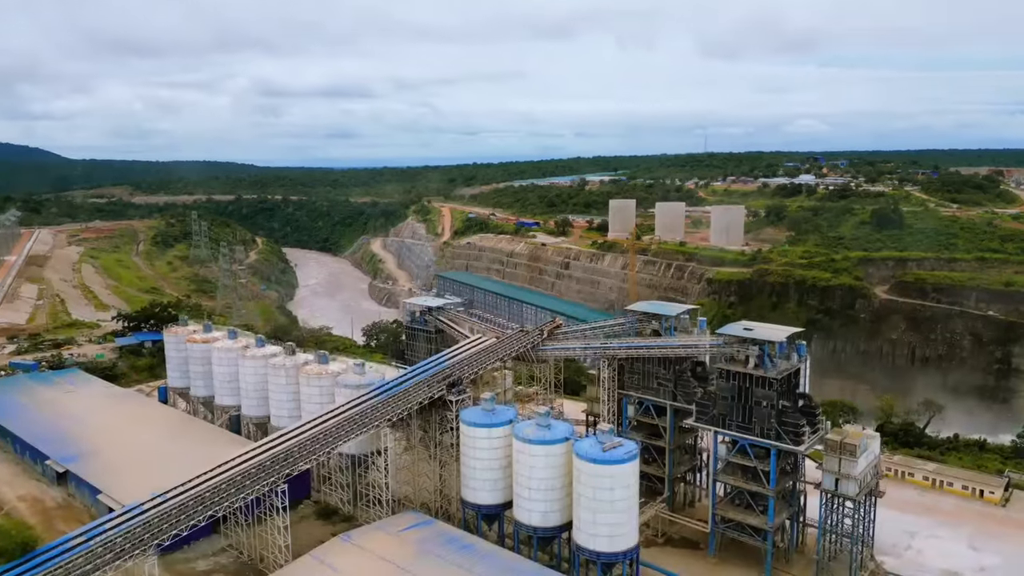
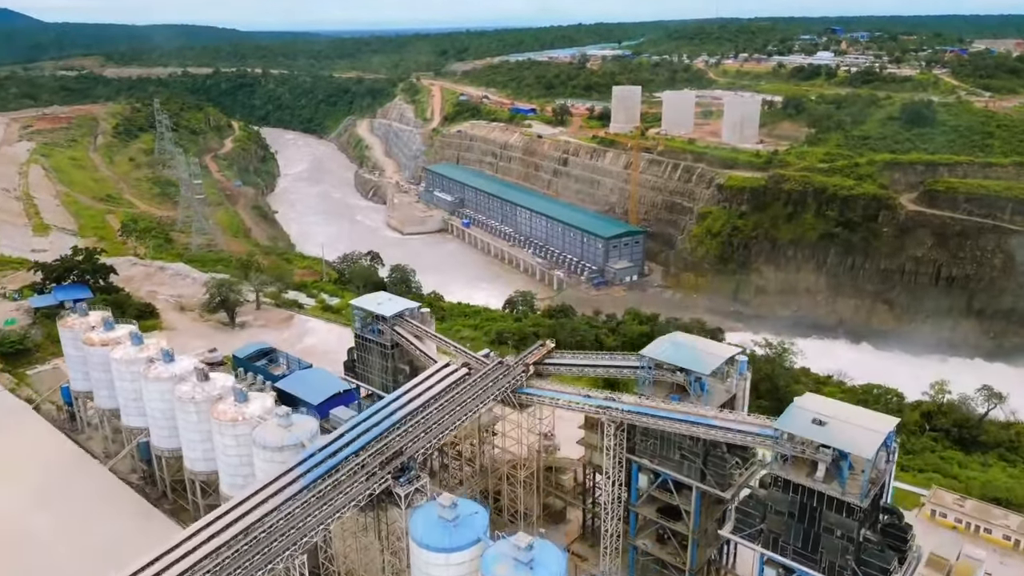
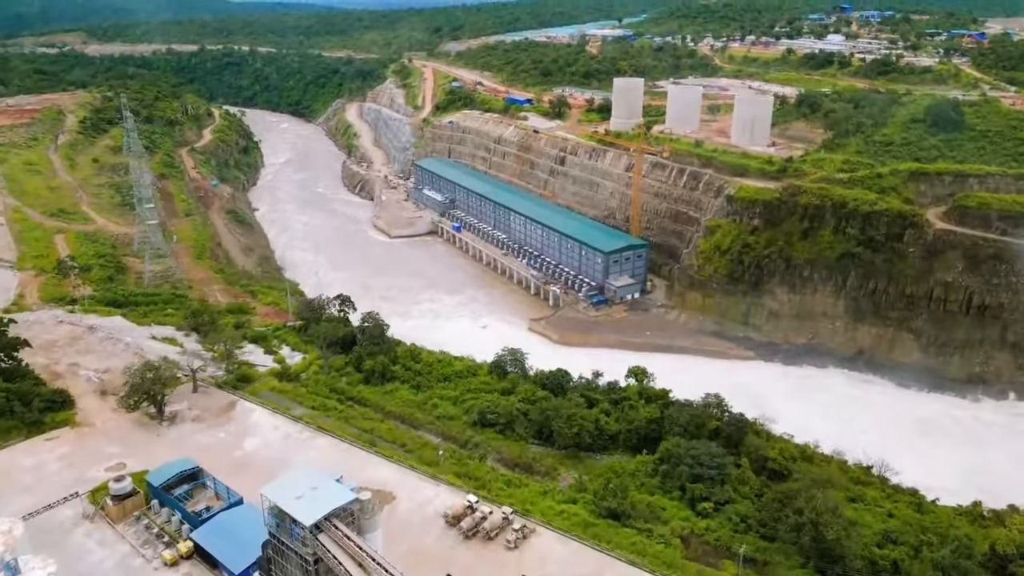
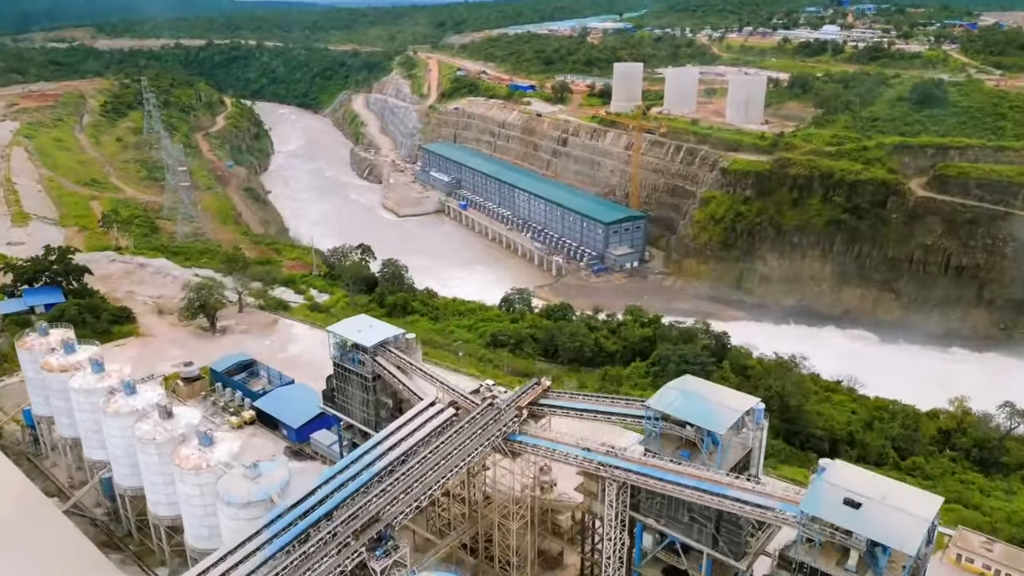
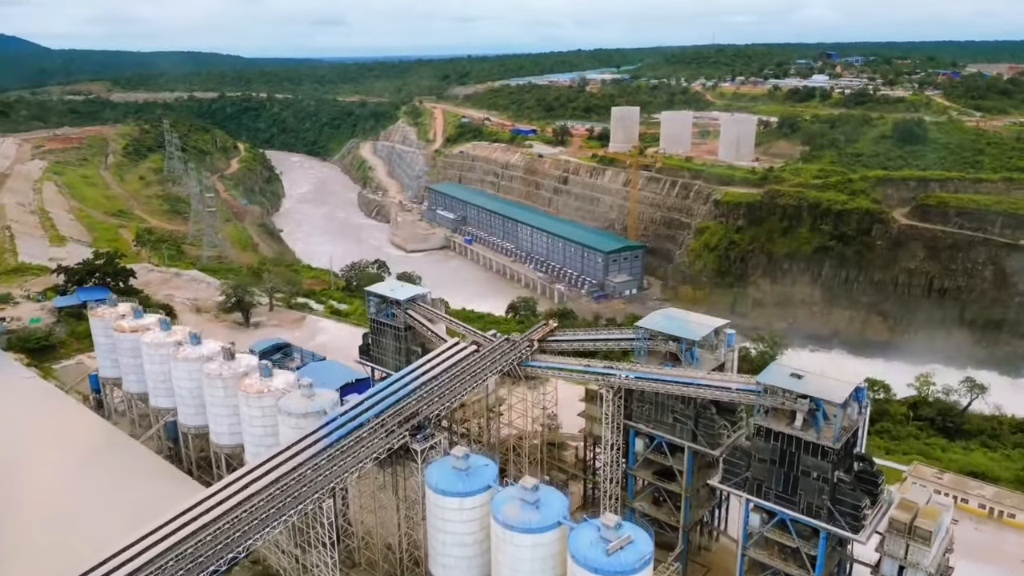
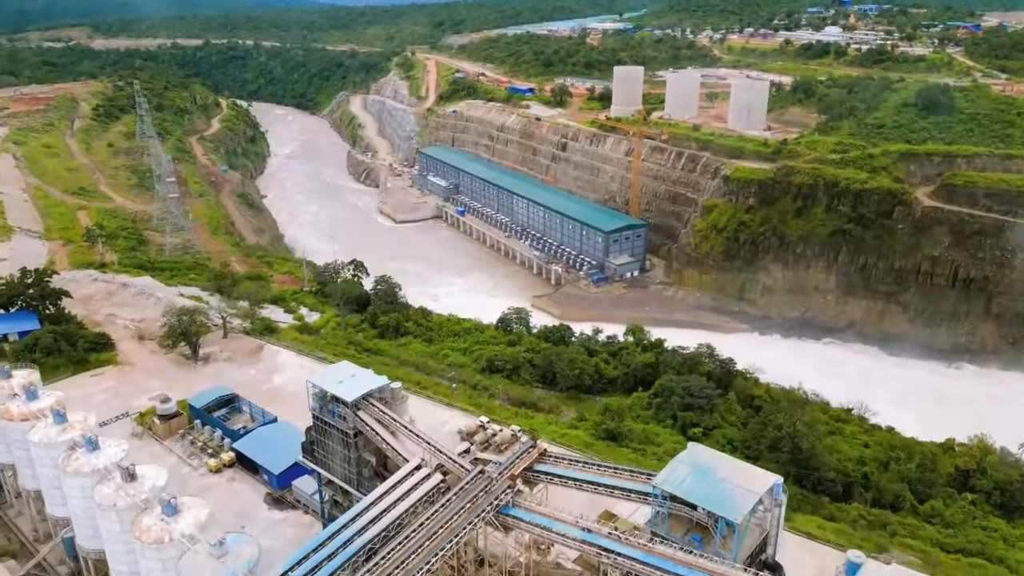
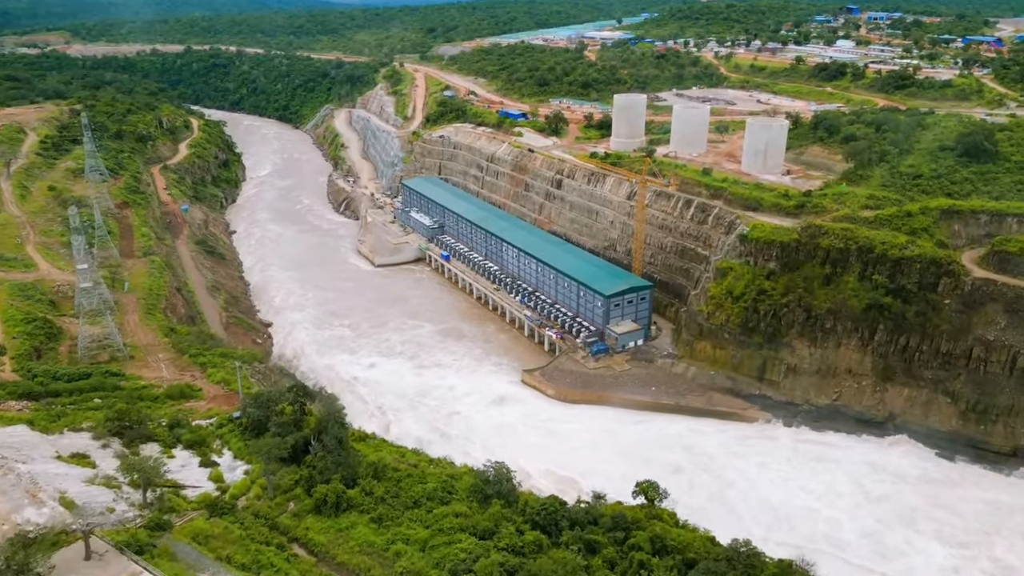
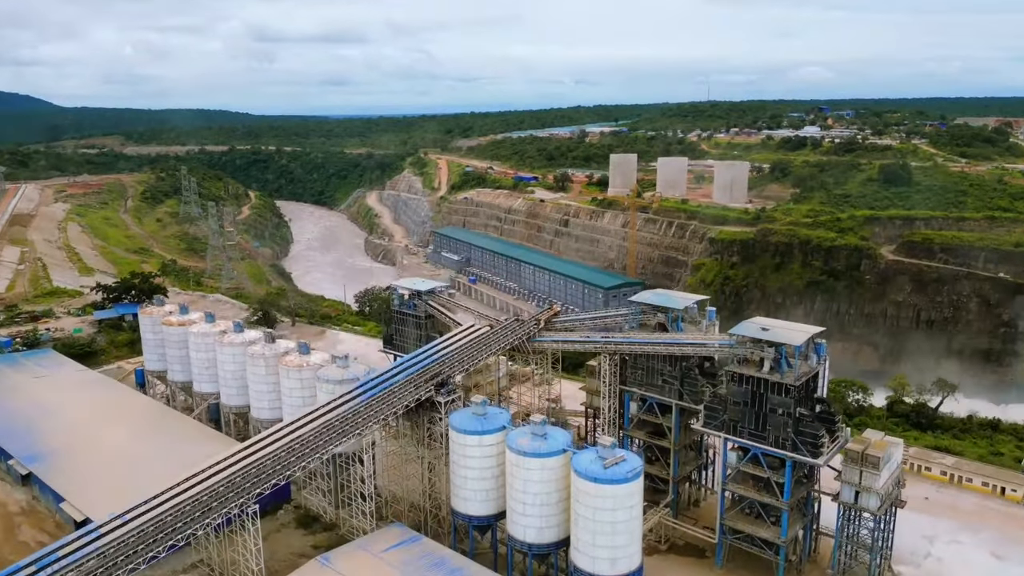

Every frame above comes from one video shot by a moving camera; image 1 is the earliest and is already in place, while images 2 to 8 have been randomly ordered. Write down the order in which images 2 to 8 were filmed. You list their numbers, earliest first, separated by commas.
8, 5, 2, 4, 6, 3, 7
